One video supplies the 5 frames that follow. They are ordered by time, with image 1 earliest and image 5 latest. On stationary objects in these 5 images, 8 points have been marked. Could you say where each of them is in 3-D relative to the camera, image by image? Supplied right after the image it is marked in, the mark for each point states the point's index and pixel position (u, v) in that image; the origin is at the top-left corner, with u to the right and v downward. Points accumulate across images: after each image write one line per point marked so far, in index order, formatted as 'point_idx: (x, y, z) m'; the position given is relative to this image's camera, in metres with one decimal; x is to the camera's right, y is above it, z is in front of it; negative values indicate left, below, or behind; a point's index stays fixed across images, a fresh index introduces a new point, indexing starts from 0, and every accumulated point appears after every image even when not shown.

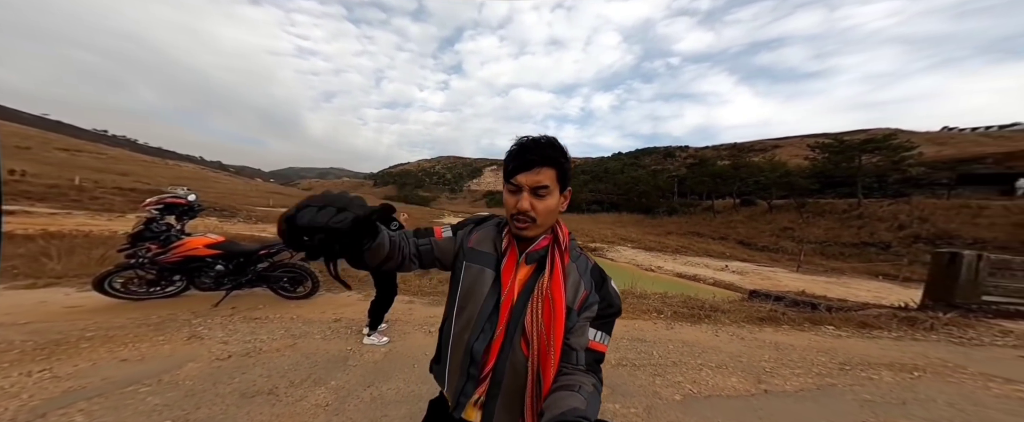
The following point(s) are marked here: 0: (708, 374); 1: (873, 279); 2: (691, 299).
0: (+2.6, -2.2, +3.9) m
1: (+22.6, -4.2, +18.8) m
2: (+4.3, -2.1, +7.1) m
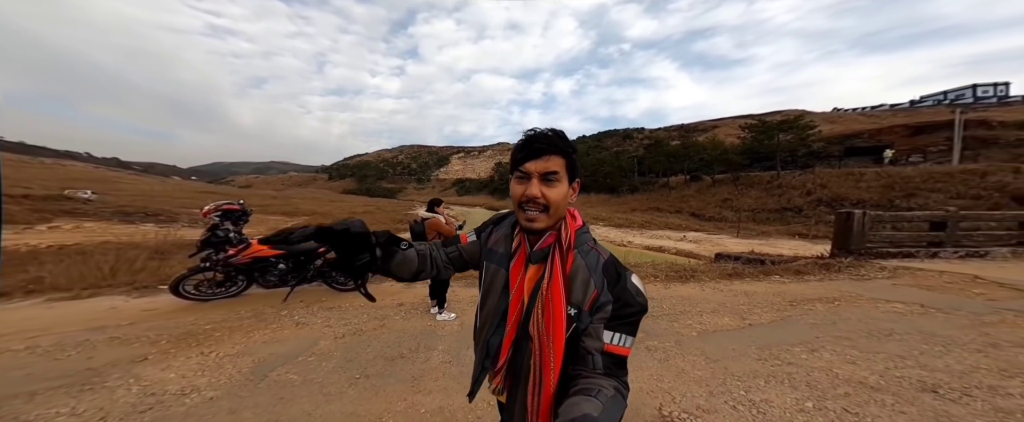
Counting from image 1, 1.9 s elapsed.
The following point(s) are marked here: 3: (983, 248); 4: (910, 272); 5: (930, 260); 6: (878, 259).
0: (+3.4, -1.9, +5.2) m
1: (+21.2, -2.0, +22.8) m
2: (+4.7, -1.6, +8.6) m
3: (+13.0, -1.0, +8.3) m
4: (+9.2, -1.4, +6.8) m
5: (+11.0, -1.3, +7.8) m
6: (+9.8, -1.3, +7.9) m
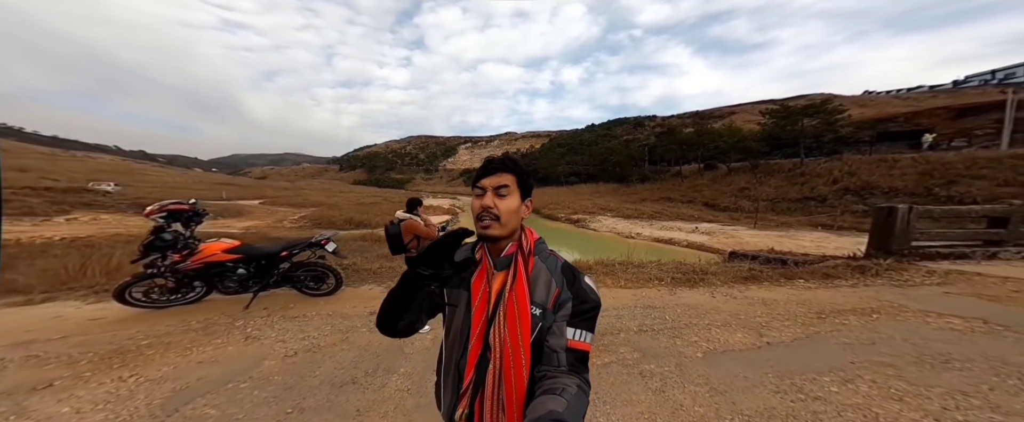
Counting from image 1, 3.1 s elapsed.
0: (+3.1, -1.8, +4.5) m
1: (+21.6, -1.4, +21.4) m
2: (+4.5, -1.4, +7.9) m
3: (+12.8, -0.9, +7.1) m
4: (+8.9, -1.3, +5.9) m
5: (+10.8, -1.2, +6.8) m
6: (+9.5, -1.2, +6.9) m
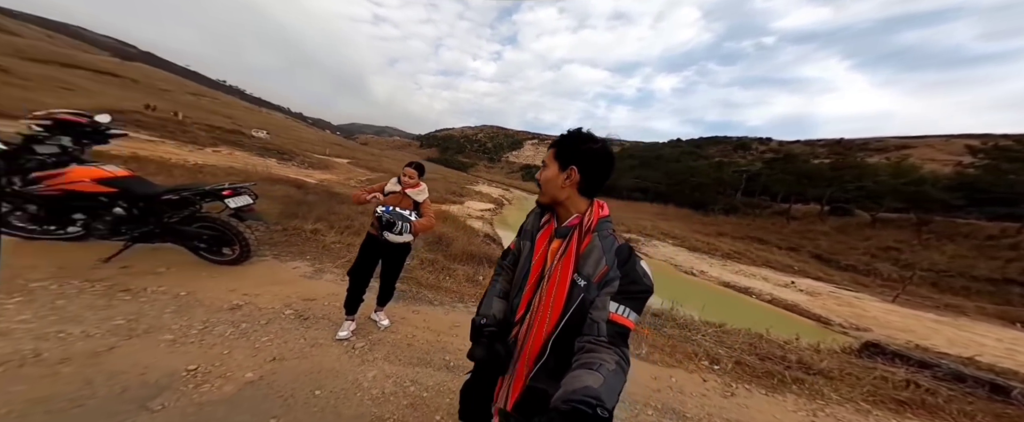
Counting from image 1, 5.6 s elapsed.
0: (+2.0, -2.2, +2.0) m
1: (+23.7, -5.6, +13.8) m
2: (+4.2, -2.1, +4.8) m
3: (+12.0, -3.2, +2.1) m
4: (+7.9, -2.8, +1.8) m
5: (+10.0, -3.1, +2.3) m
6: (+8.8, -2.9, +2.7) m
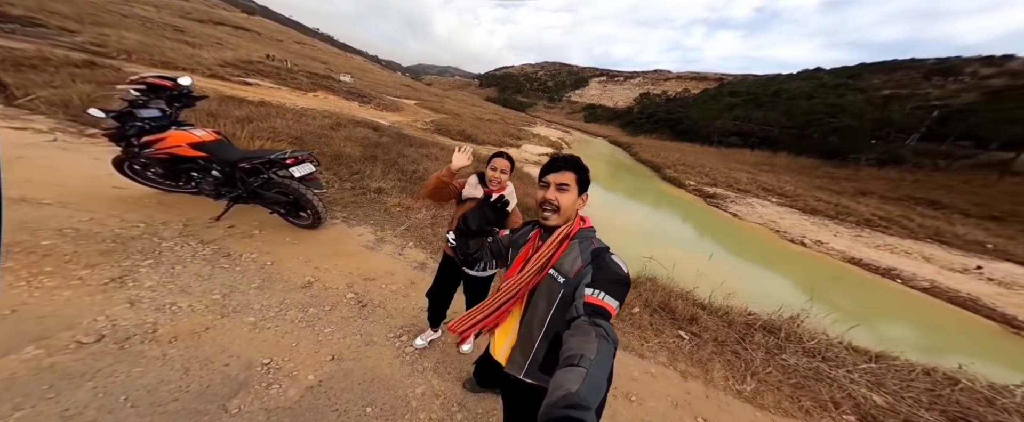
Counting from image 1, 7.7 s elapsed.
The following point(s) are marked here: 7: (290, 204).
0: (+2.2, -2.6, +1.1) m
1: (+26.0, -5.2, +8.5) m
2: (+5.0, -2.1, +3.4) m
3: (+12.0, -4.2, -0.7) m
4: (+7.9, -3.6, -0.1) m
5: (+10.0, -3.9, -0.1) m
6: (+9.0, -3.5, +0.5) m
7: (-3.6, +0.1, +4.8) m
